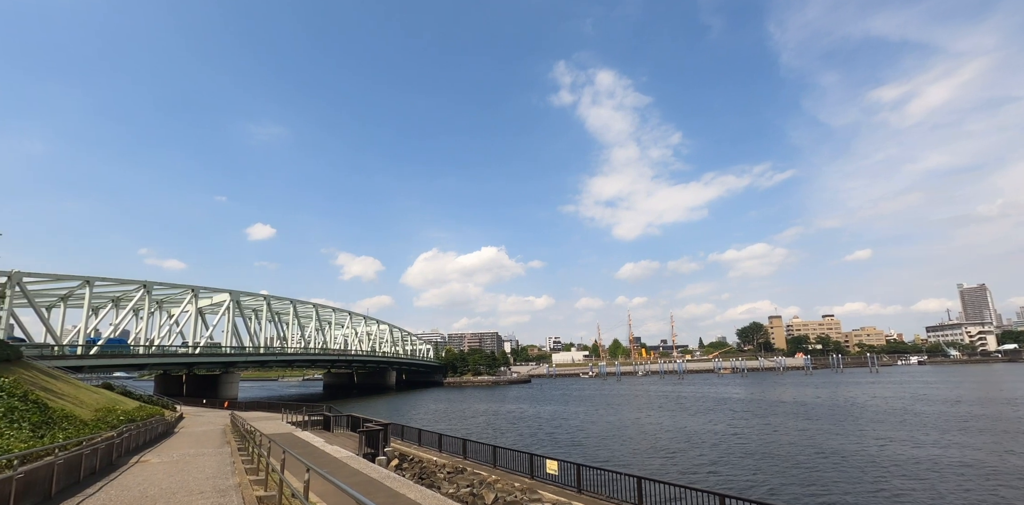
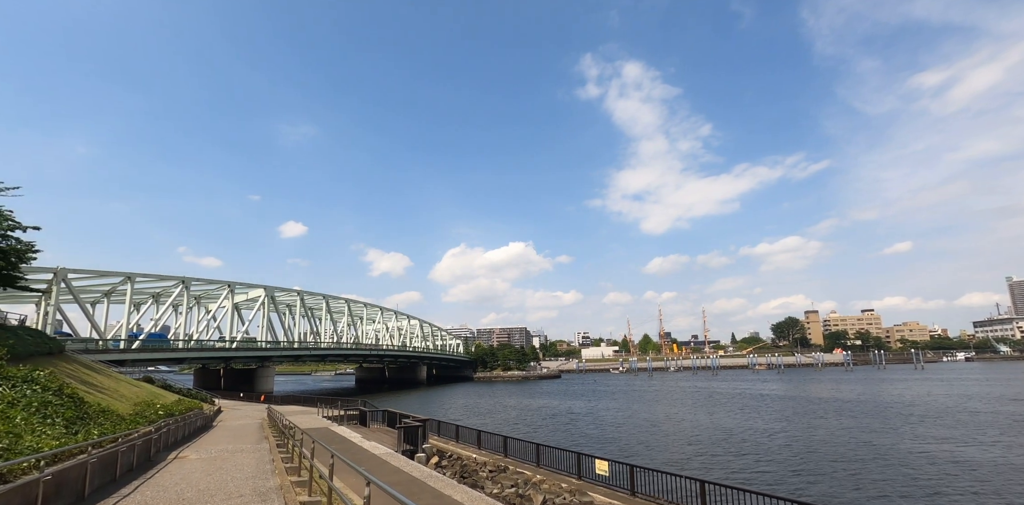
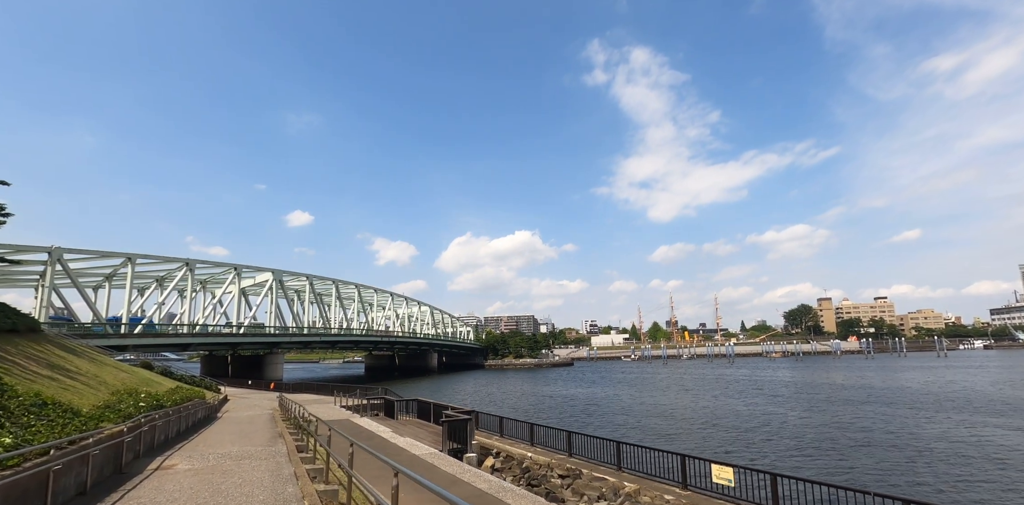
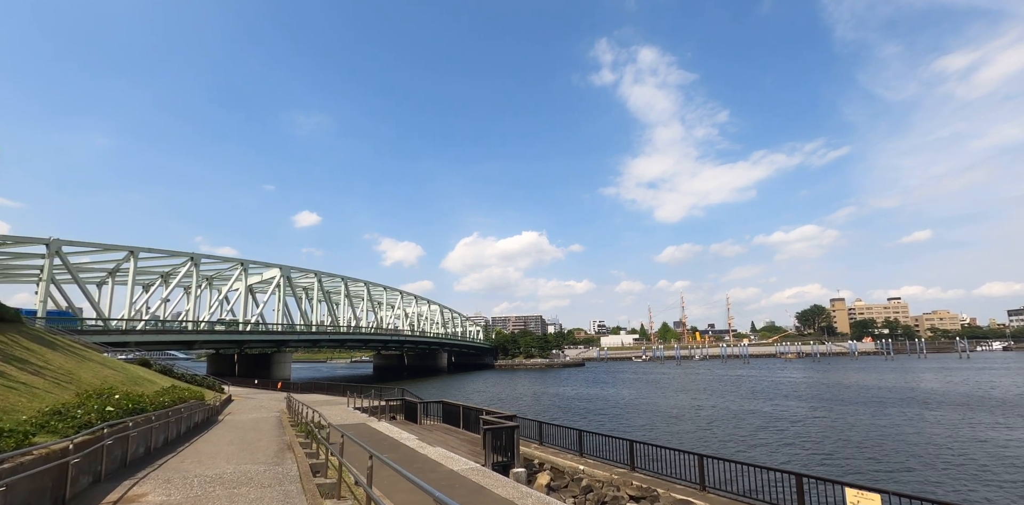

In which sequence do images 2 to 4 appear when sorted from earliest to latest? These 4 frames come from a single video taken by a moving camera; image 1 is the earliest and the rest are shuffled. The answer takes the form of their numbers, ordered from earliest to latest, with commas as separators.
2, 3, 4
